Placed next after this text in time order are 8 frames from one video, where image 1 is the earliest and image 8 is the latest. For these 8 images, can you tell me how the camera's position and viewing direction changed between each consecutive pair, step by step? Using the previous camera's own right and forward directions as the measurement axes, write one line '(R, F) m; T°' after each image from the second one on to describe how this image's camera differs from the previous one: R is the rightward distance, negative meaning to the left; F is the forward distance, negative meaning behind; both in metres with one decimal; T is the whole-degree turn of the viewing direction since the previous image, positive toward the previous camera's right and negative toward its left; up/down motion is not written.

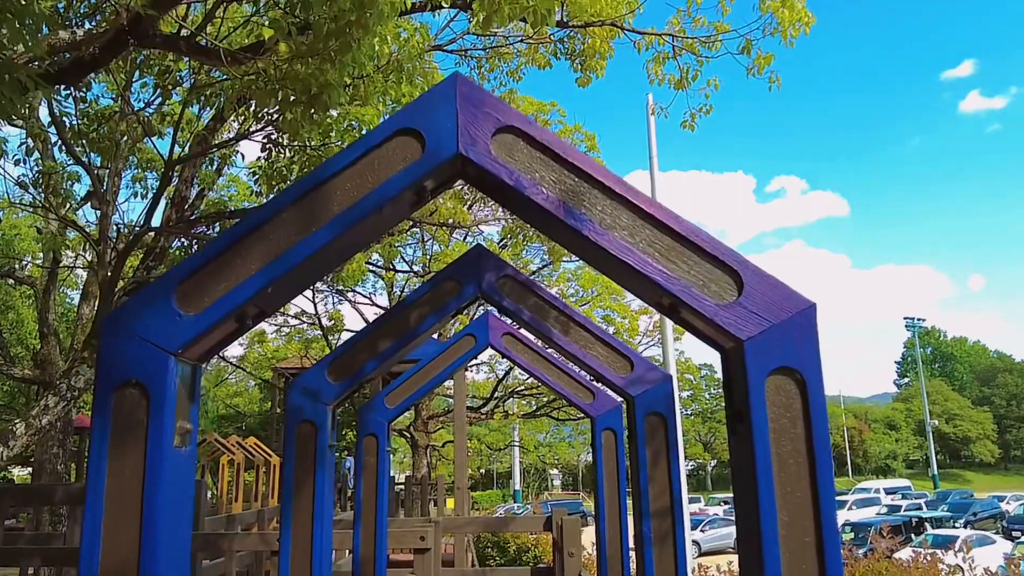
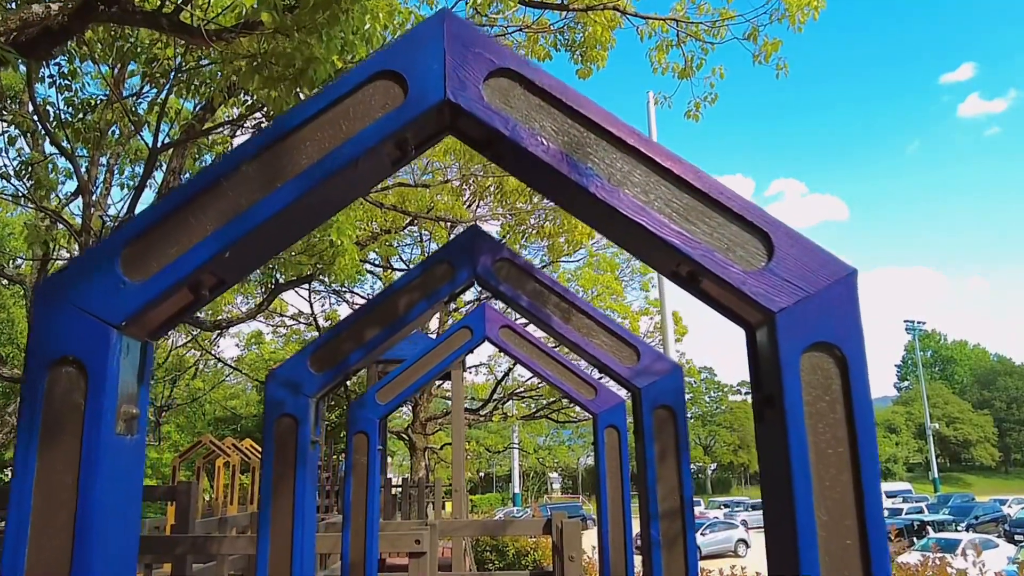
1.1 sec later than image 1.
(0.0, +0.2) m; 0°
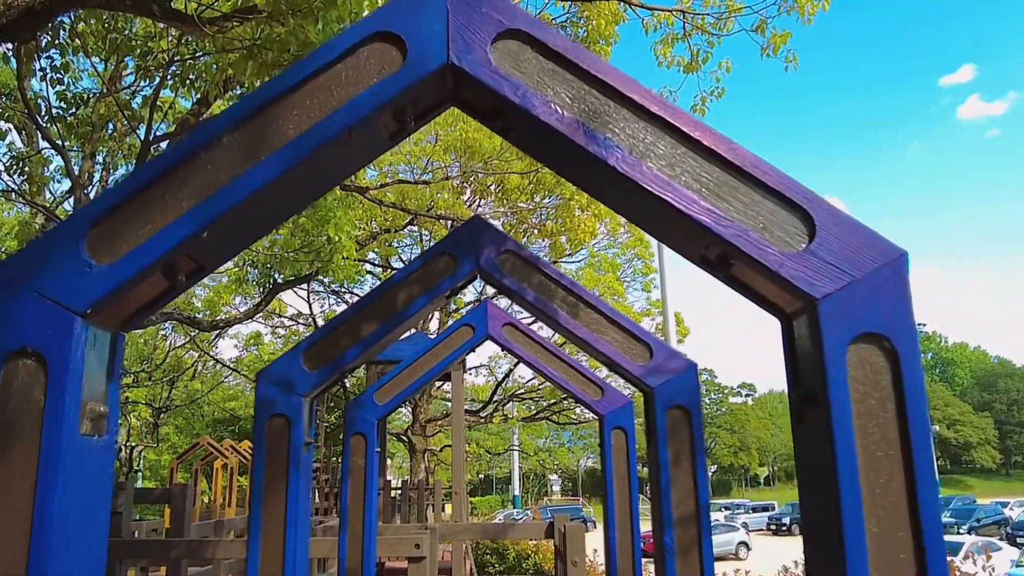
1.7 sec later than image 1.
(0.0, +0.2) m; 0°
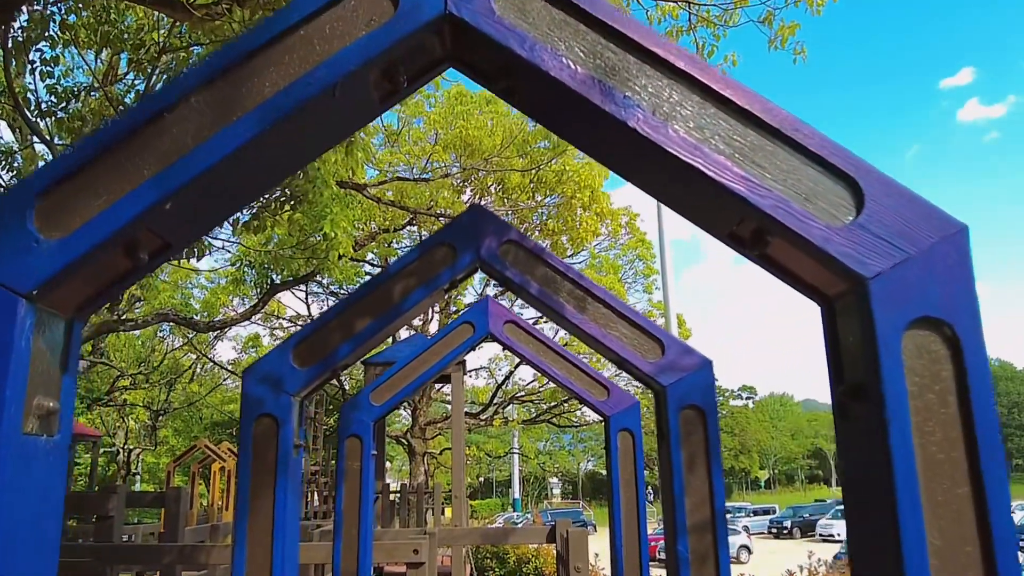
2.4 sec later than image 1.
(0.0, +0.2) m; 0°
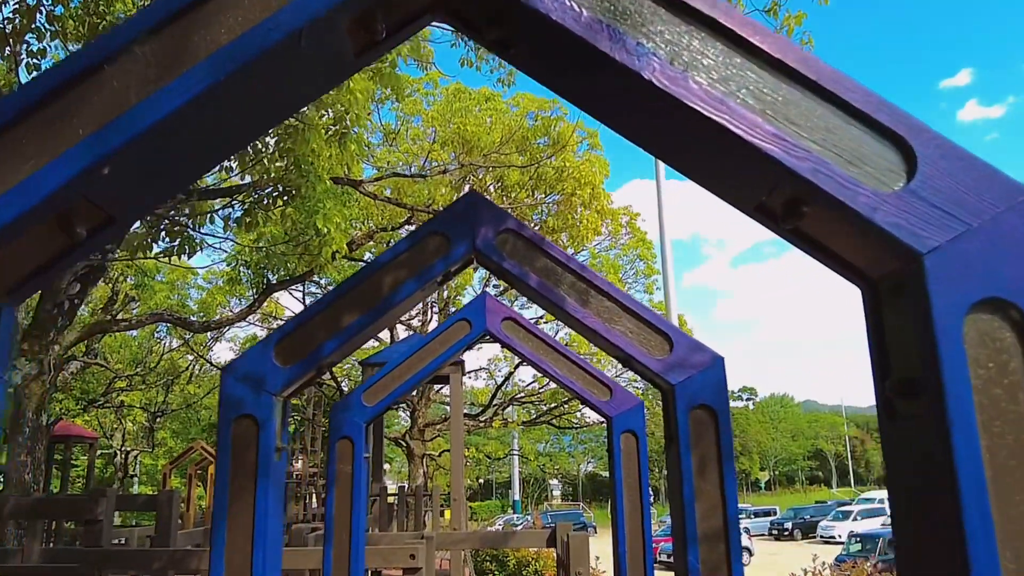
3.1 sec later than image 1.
(0.0, +0.2) m; 0°
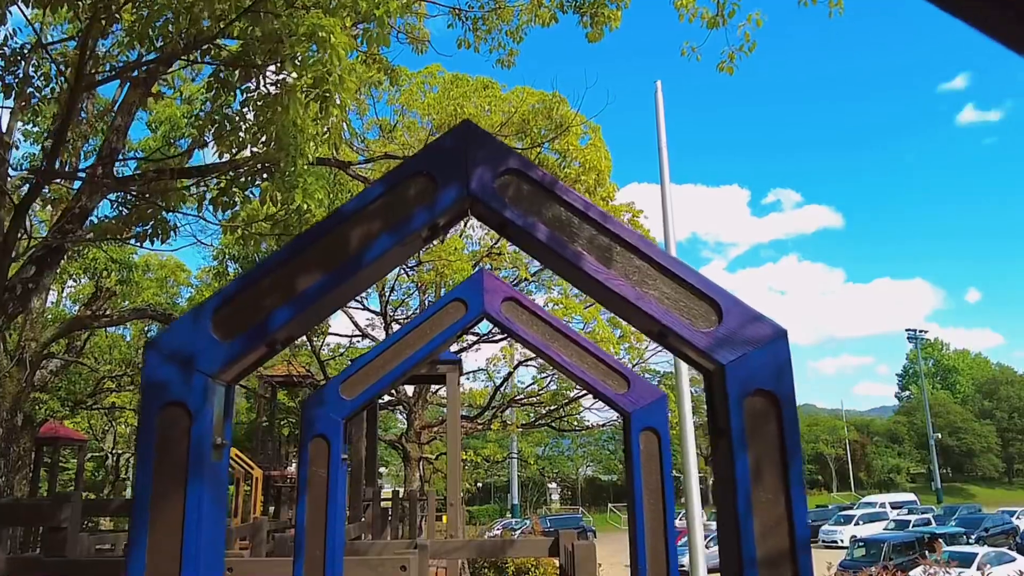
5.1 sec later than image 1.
(0.0, +0.6) m; 0°
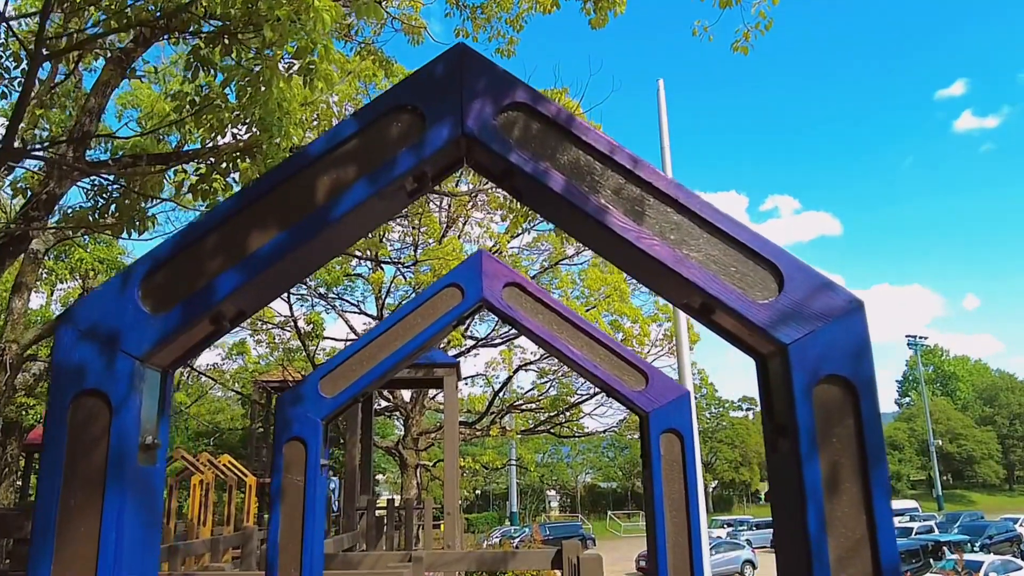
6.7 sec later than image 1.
(0.0, +0.4) m; 0°
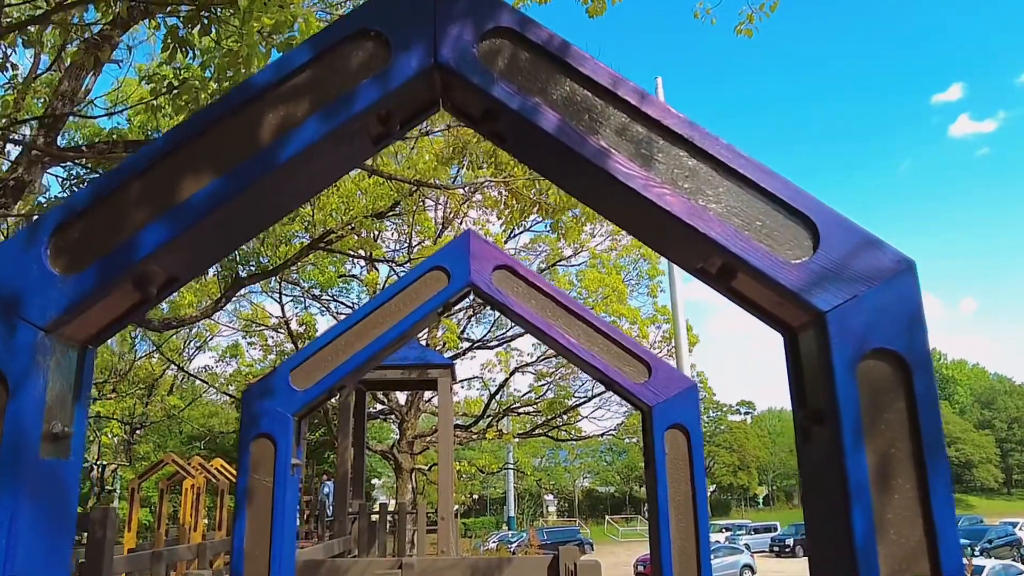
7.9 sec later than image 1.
(0.0, +0.3) m; 0°
